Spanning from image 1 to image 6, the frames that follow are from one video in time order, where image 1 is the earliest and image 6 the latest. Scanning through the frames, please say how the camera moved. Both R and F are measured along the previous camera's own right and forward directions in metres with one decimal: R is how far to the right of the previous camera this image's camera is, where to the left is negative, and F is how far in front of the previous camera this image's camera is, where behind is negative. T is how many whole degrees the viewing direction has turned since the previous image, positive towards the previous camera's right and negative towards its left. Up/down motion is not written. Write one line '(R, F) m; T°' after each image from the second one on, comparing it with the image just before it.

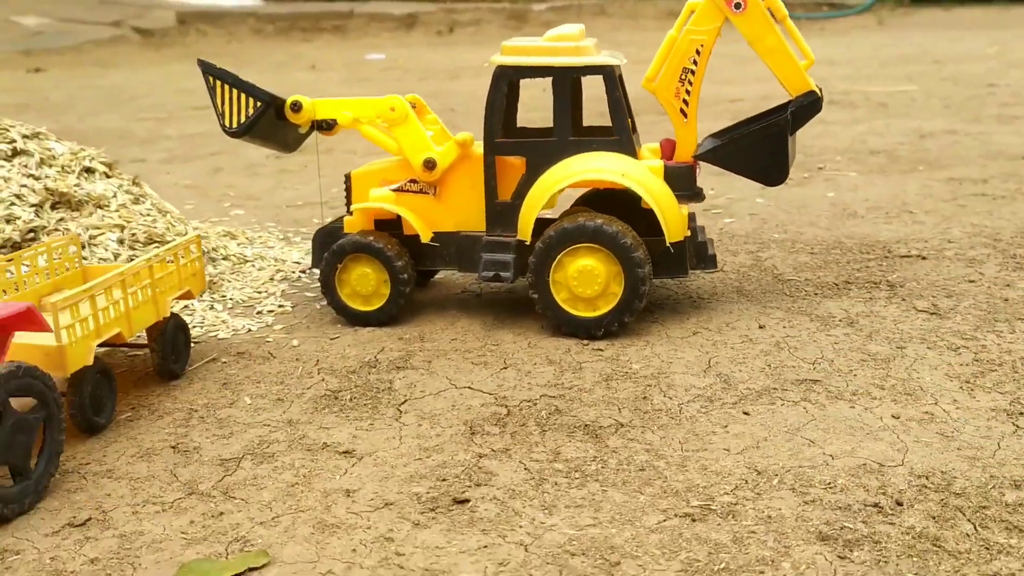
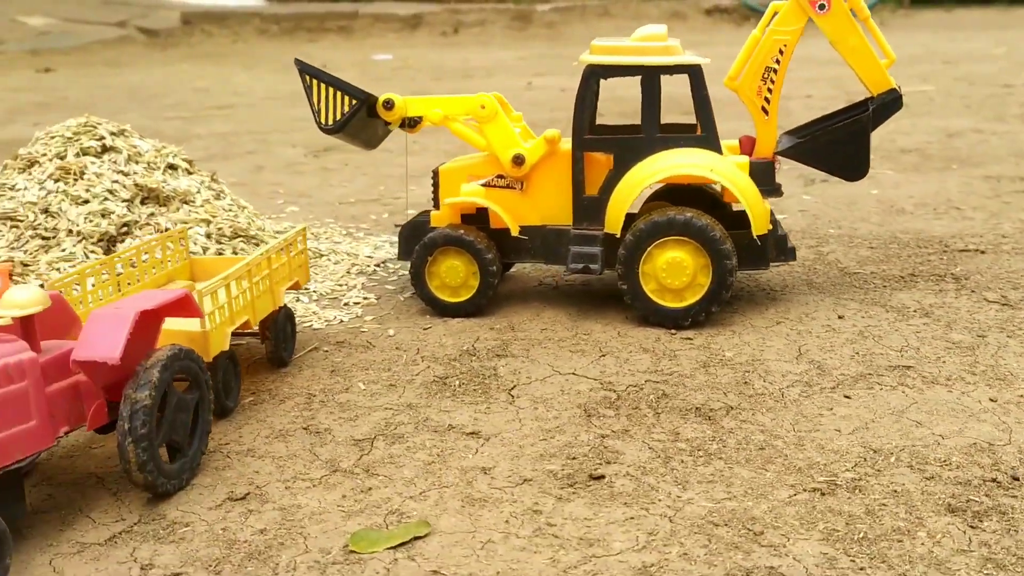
(-0.5, -0.2) m; 0°
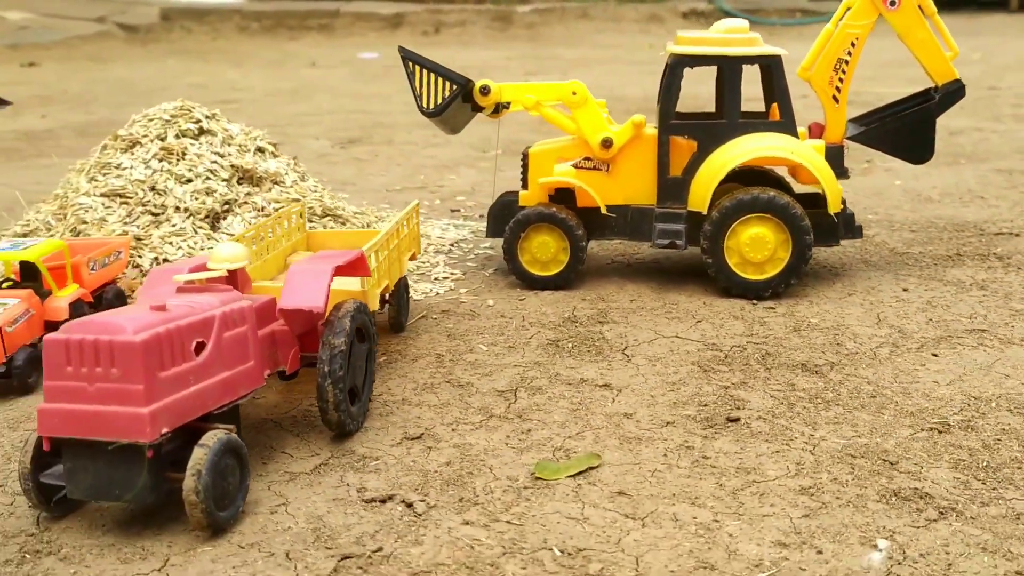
(-0.7, -0.4) m; +2°
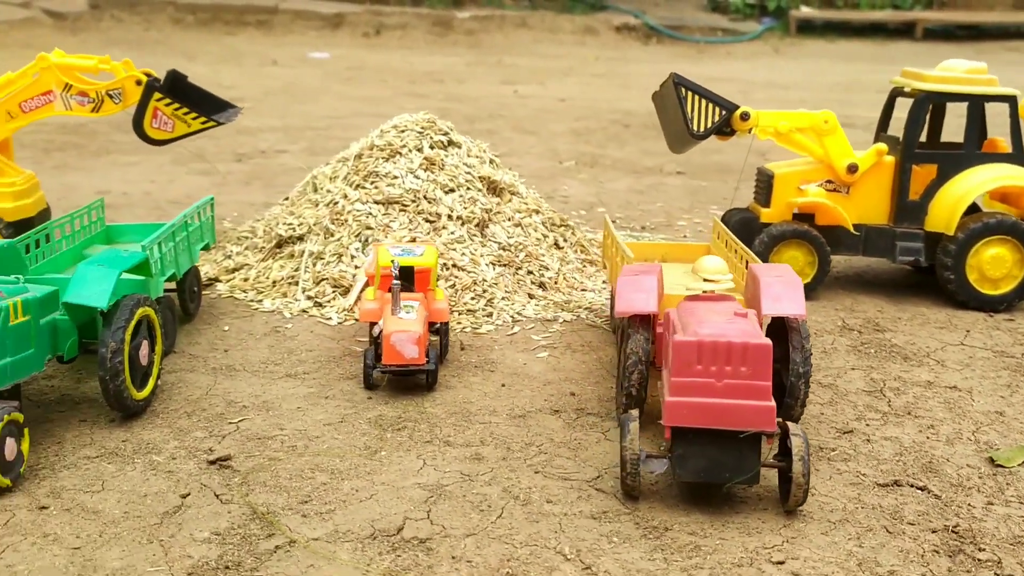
(-2.4, -0.3) m; +5°
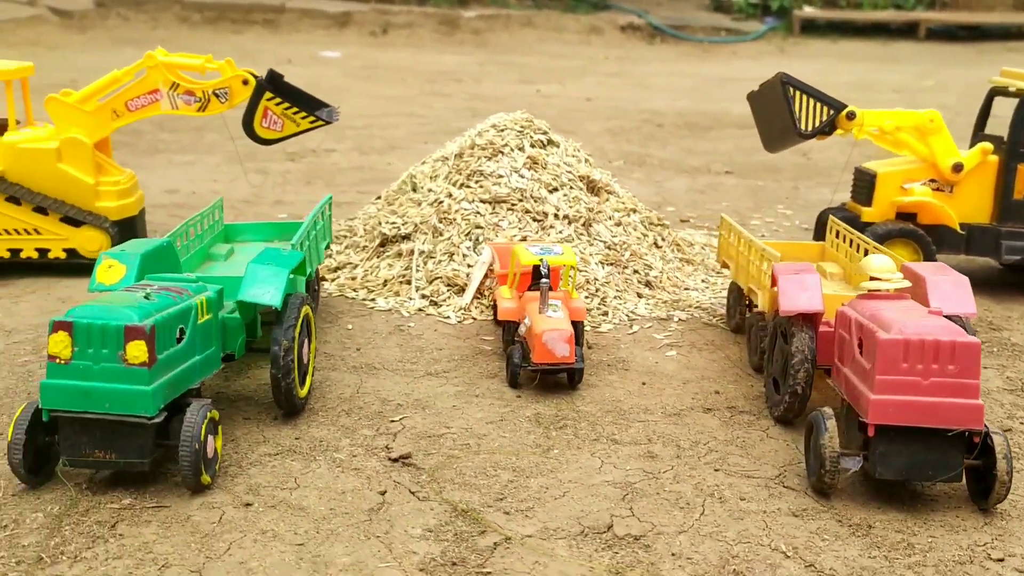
(-0.8, 0.0) m; 0°
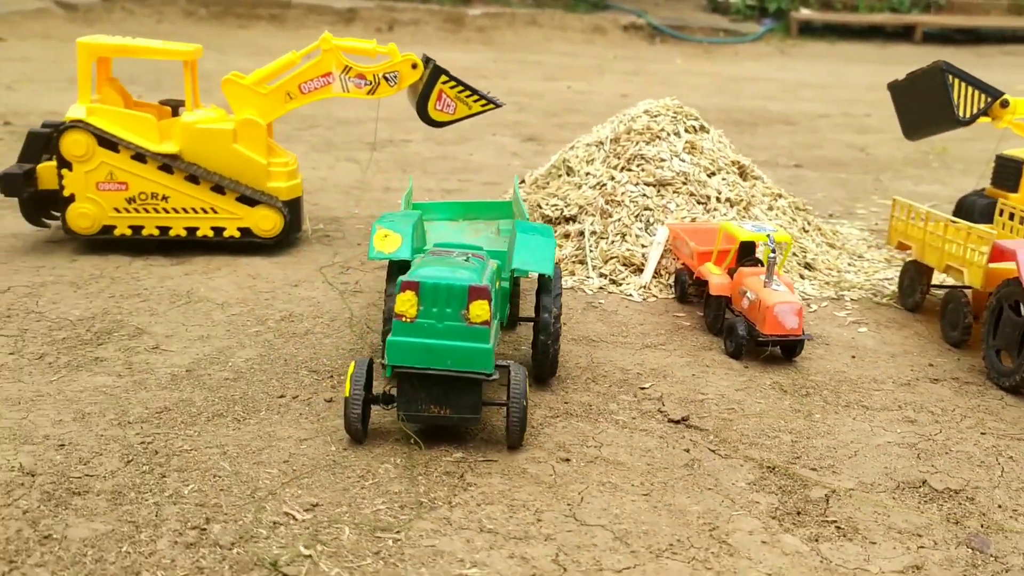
(-1.2, -0.1) m; +1°
